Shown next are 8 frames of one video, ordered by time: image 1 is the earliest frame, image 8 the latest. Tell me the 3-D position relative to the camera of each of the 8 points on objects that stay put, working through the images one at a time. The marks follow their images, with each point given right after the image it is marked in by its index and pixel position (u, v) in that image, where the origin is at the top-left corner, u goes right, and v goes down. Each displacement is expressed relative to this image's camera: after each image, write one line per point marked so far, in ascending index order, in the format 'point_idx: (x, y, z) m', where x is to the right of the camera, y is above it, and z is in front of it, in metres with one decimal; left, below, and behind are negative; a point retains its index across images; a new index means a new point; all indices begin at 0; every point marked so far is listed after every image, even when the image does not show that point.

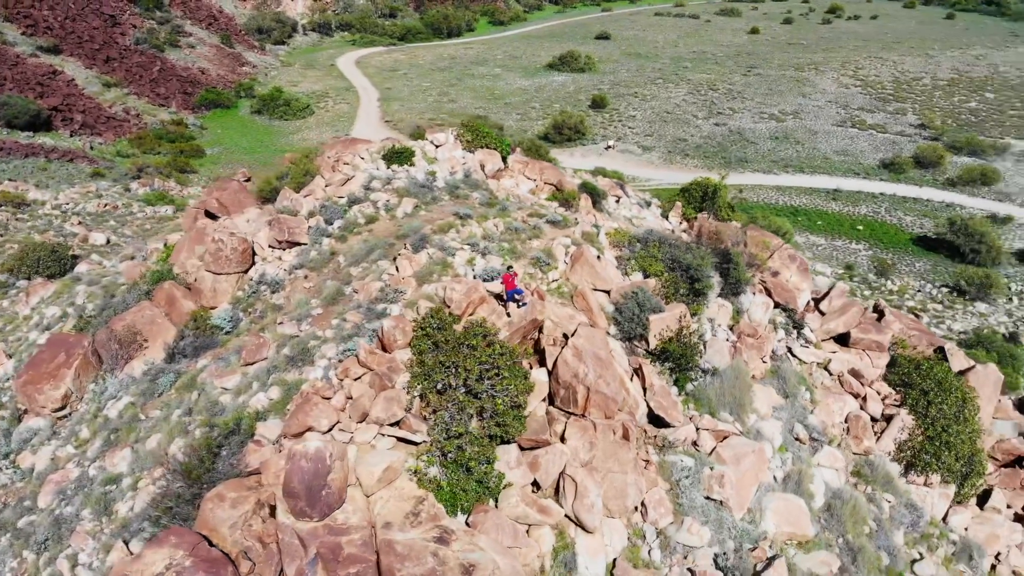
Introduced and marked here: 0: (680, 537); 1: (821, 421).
0: (+2.5, -3.8, +12.5) m
1: (+5.8, -2.5, +15.5) m
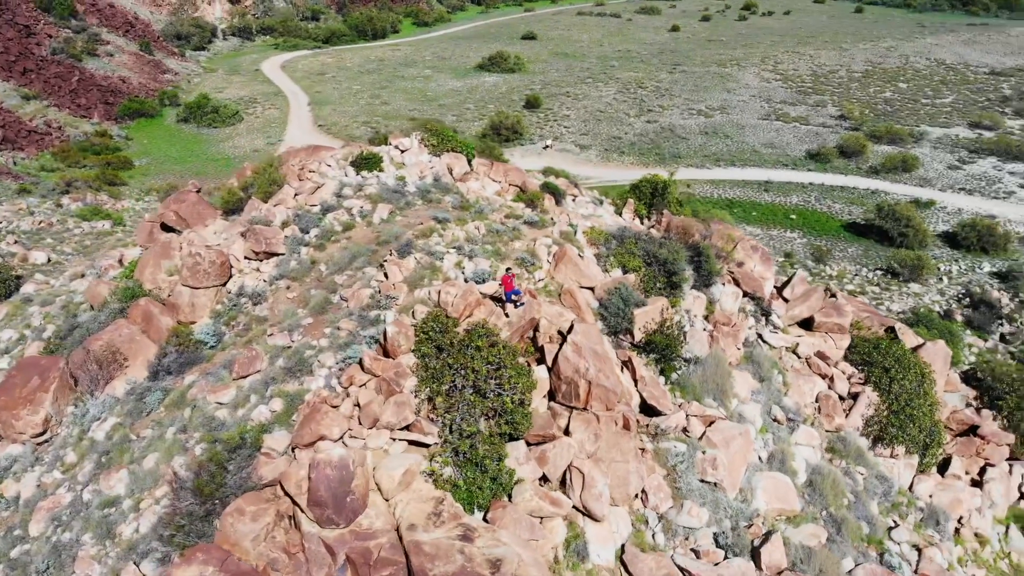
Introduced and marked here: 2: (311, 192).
0: (+2.7, -3.7, +13.0) m
1: (+5.6, -2.2, +16.3) m
2: (-4.5, +2.2, +18.5) m
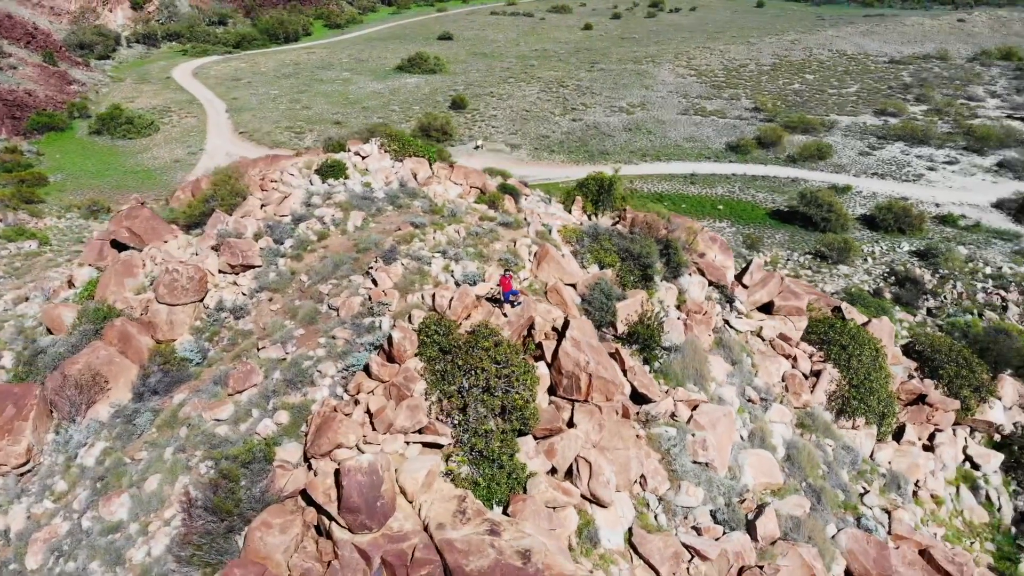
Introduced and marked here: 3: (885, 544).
0: (+2.8, -3.5, +13.7) m
1: (+5.3, -1.9, +17.2) m
2: (-5.2, +1.9, +18.4) m
3: (+6.7, -4.7, +14.8) m
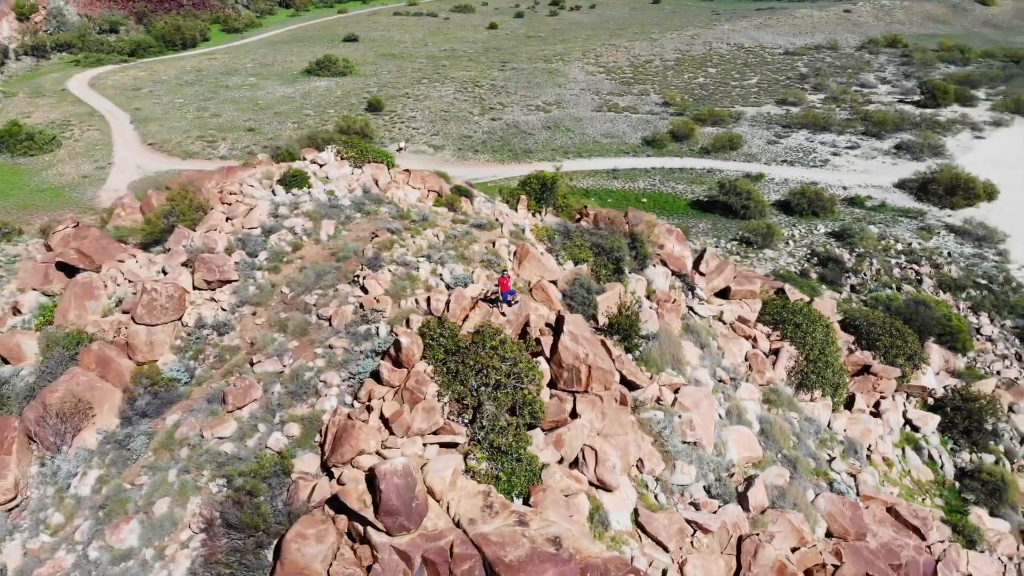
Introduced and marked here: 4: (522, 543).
0: (+2.9, -3.3, +14.4) m
1: (+4.9, -1.6, +18.3) m
2: (-5.9, +1.6, +18.1) m
3: (+6.7, -4.3, +16.0) m
4: (+0.1, -3.4, +11.0) m
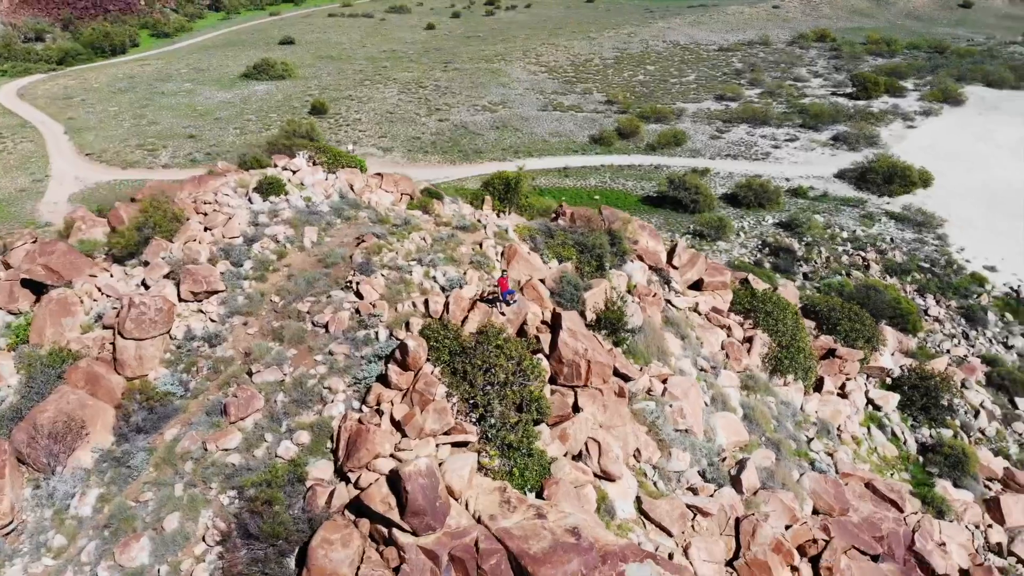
0: (+2.9, -3.2, +14.9) m
1: (+4.6, -1.4, +18.9) m
2: (-6.3, +1.4, +18.0) m
3: (+6.7, -4.0, +16.8) m
4: (+0.4, -3.4, +11.3) m
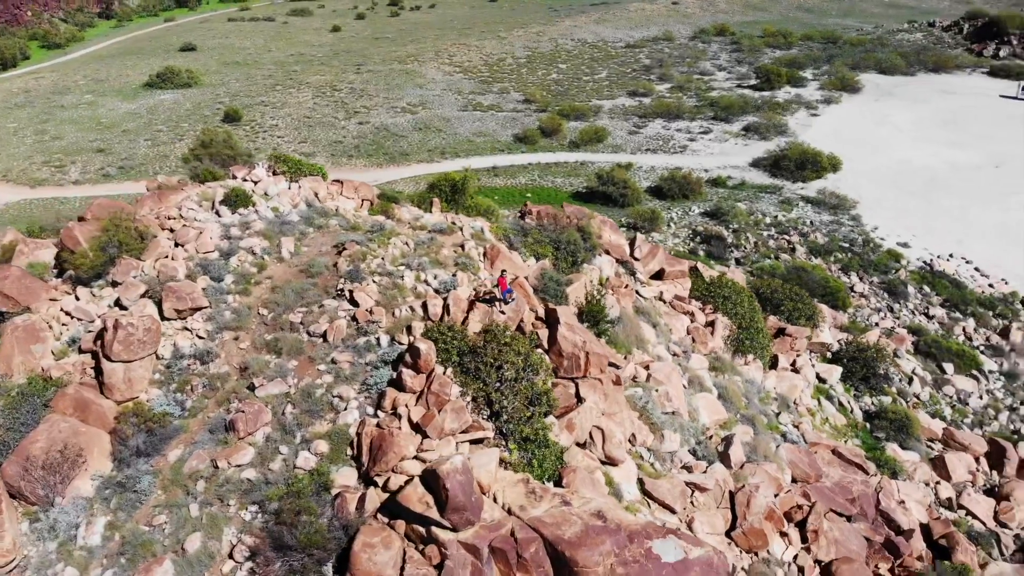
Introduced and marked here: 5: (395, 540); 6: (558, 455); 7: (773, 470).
0: (+3.0, -3.0, +15.7) m
1: (+4.0, -1.2, +19.8) m
2: (-6.8, +1.0, +17.6) m
3: (+6.5, -3.6, +18.0) m
4: (+0.9, -3.4, +11.8) m
5: (-1.6, -3.5, +11.3) m
6: (+0.7, -2.7, +13.3) m
7: (+5.2, -3.6, +16.4) m
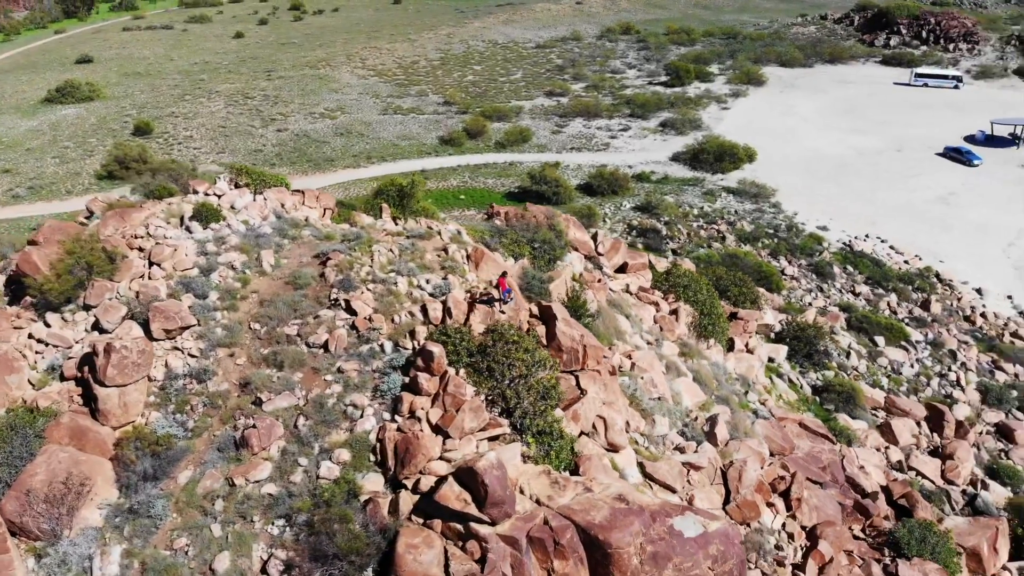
0: (+2.9, -2.9, +16.4) m
1: (+3.4, -1.0, +20.6) m
2: (-7.2, +0.7, +17.3) m
3: (+6.3, -3.2, +19.1) m
4: (+1.4, -3.3, +12.4) m
5: (-1.1, -3.5, +11.6) m
6: (+1.0, -2.6, +13.9) m
7: (+5.1, -3.3, +17.4) m
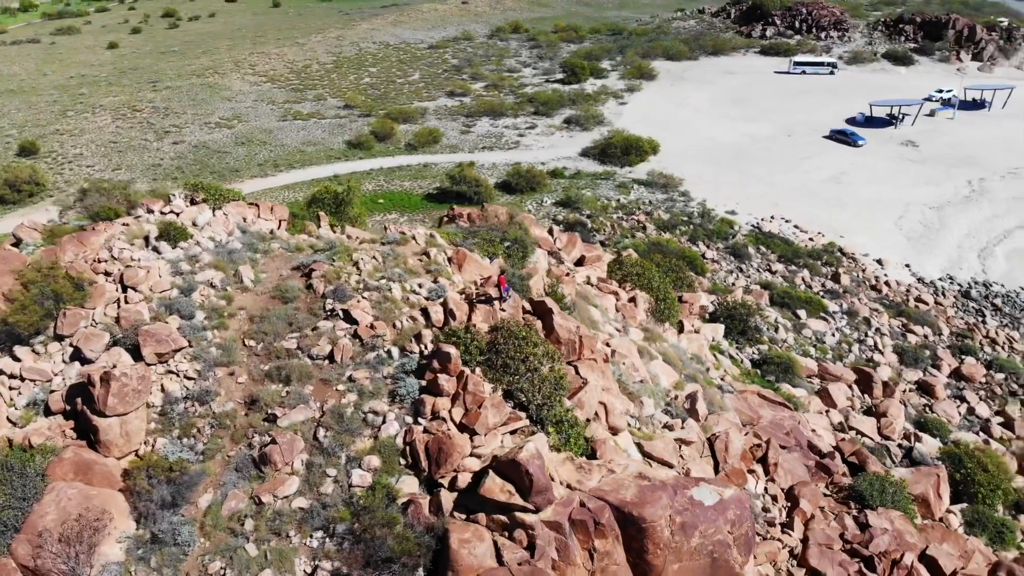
0: (+2.9, -2.6, +17.3) m
1: (+2.6, -0.7, +21.5) m
2: (-7.5, +0.2, +16.7) m
3: (+5.8, -2.8, +20.4) m
4: (+1.9, -3.1, +13.1) m
5: (-0.4, -3.6, +12.0) m
6: (+1.3, -2.5, +14.5) m
7: (+4.9, -2.9, +18.6) m
